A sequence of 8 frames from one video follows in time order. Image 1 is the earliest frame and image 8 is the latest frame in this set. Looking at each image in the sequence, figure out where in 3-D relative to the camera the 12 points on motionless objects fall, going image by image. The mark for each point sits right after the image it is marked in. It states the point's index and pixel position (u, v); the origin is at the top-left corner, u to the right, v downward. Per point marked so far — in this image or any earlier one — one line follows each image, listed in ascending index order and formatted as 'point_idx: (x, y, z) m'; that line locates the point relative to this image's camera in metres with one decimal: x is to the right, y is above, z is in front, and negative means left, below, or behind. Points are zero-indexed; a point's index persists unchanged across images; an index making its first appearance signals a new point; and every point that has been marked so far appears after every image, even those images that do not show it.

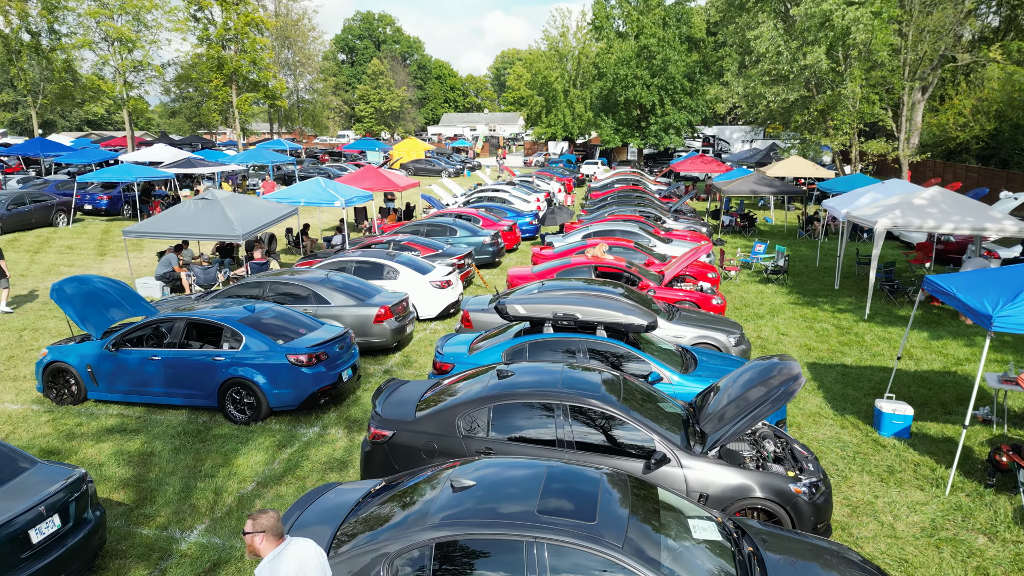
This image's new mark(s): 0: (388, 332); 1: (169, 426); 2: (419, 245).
0: (-1.7, -0.6, +10.3) m
1: (-3.8, -1.5, +8.0) m
2: (-1.9, +0.9, +15.0) m
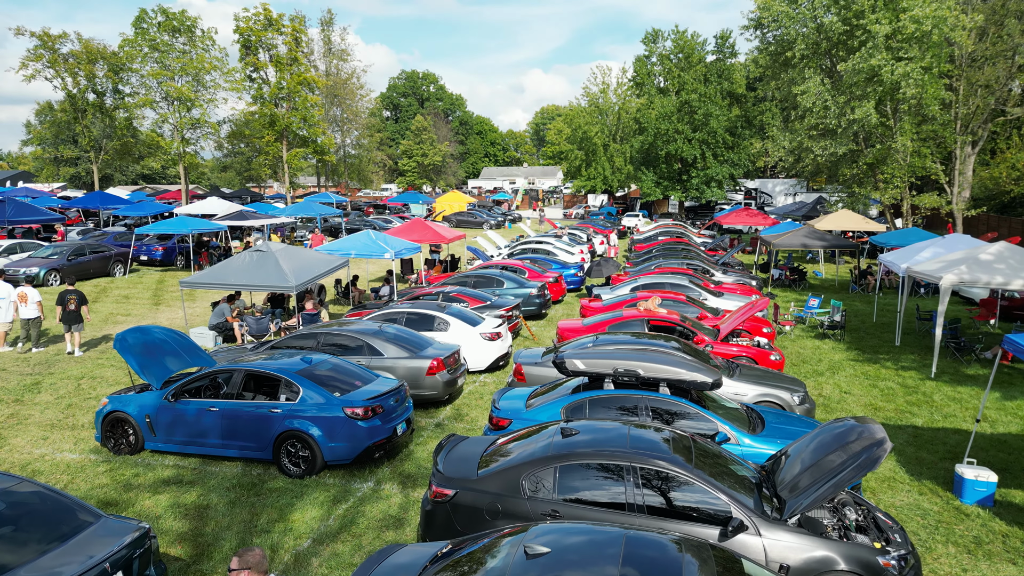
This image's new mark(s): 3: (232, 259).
0: (-1.0, -1.3, +10.1) m
1: (-3.2, -2.1, +7.9) m
2: (-0.9, -0.2, +15.0) m
3: (-5.6, +0.6, +14.5) m
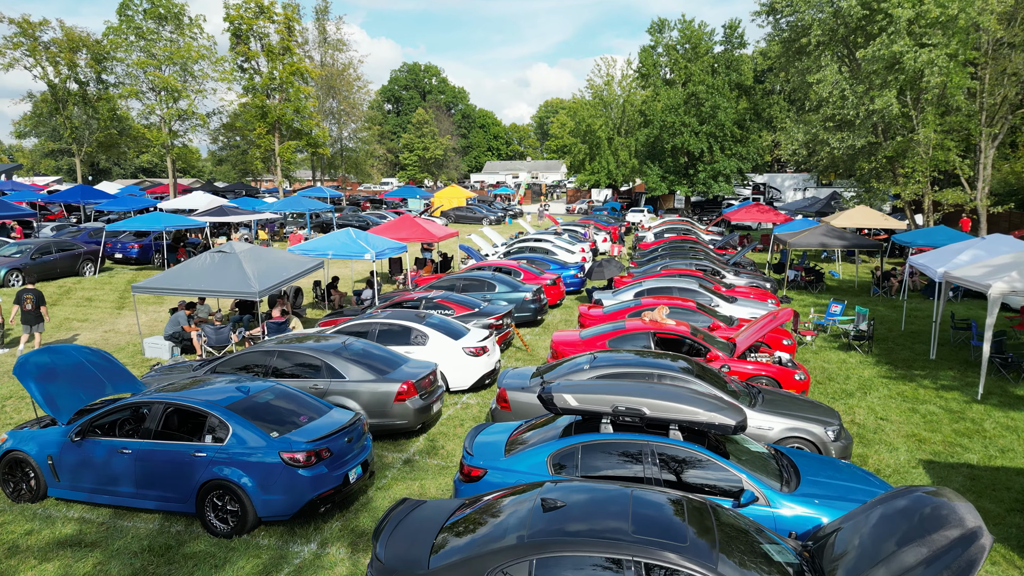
0: (-1.2, -1.5, +8.7) m
1: (-3.4, -2.2, +6.5) m
2: (-1.1, -0.3, +13.5) m
3: (-5.7, +0.5, +13.1) m
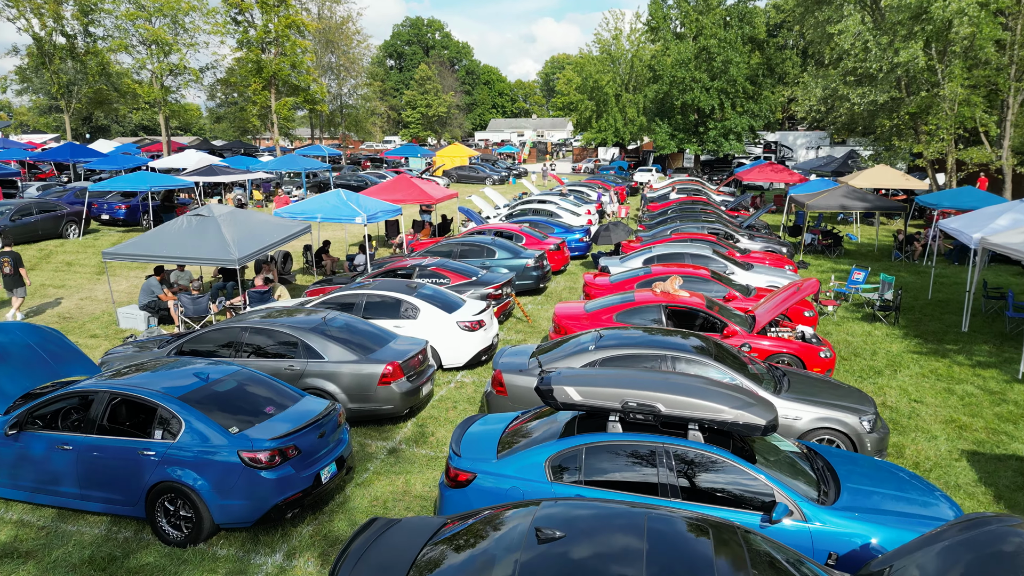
0: (-1.2, -1.2, +7.8) m
1: (-3.4, -2.0, +5.7) m
2: (-1.1, +0.3, +12.6) m
3: (-5.7, +1.1, +12.2) m
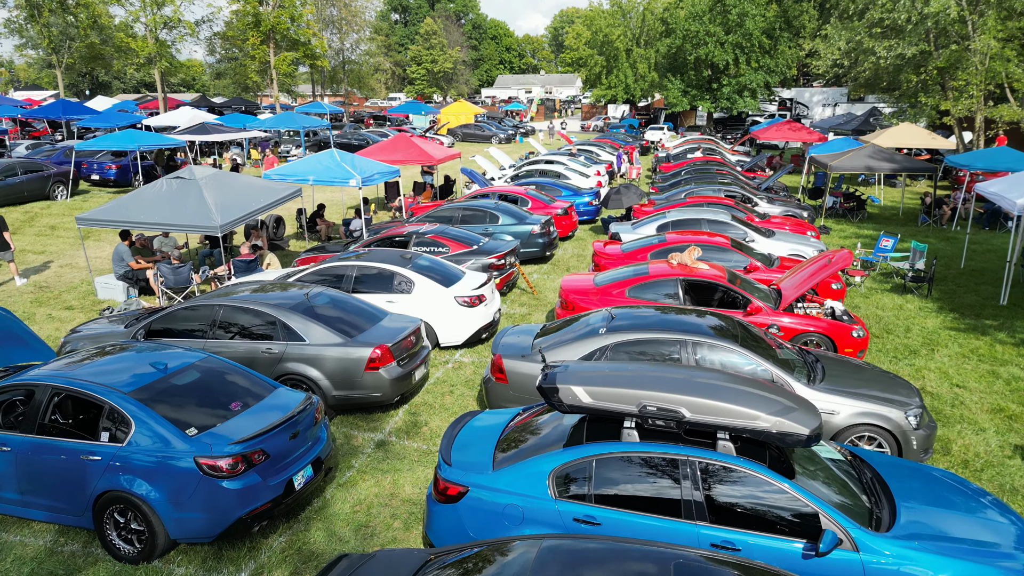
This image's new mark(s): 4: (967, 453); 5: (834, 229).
0: (-1.2, -0.9, +7.1) m
1: (-3.4, -1.9, +5.0) m
2: (-1.0, +0.8, +11.7) m
3: (-5.7, +1.6, +11.3) m
4: (+4.2, -1.5, +6.7) m
5: (+7.4, +1.4, +16.8) m
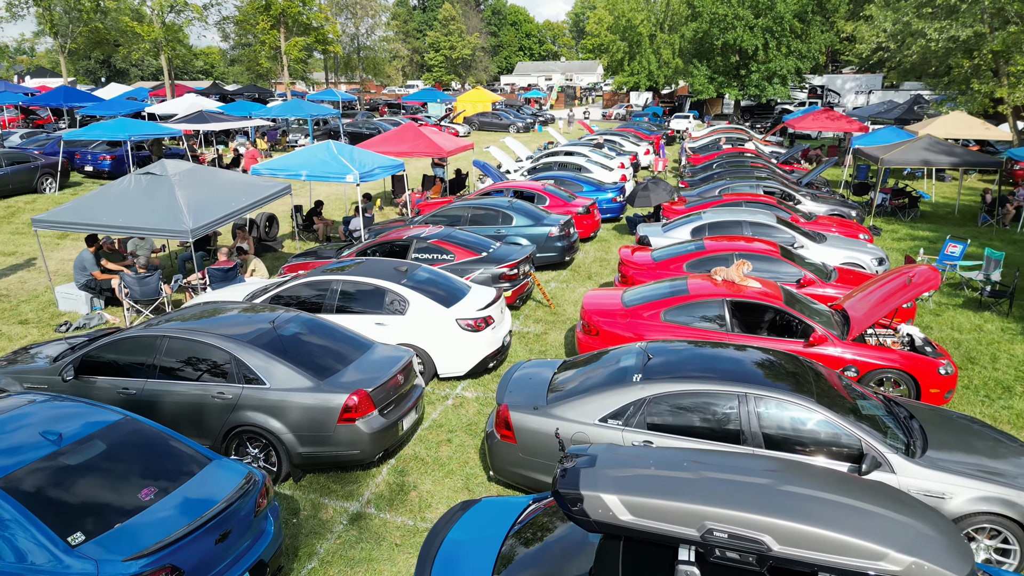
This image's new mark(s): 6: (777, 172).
0: (-1.1, -1.2, +5.7) m
1: (-3.4, -2.2, +3.7) m
2: (-0.8, +0.6, +10.3) m
3: (-5.5, +1.4, +10.0) m
4: (+4.2, -1.8, +5.2) m
5: (+7.8, +1.2, +15.2) m
6: (+6.7, +2.9, +18.5) m
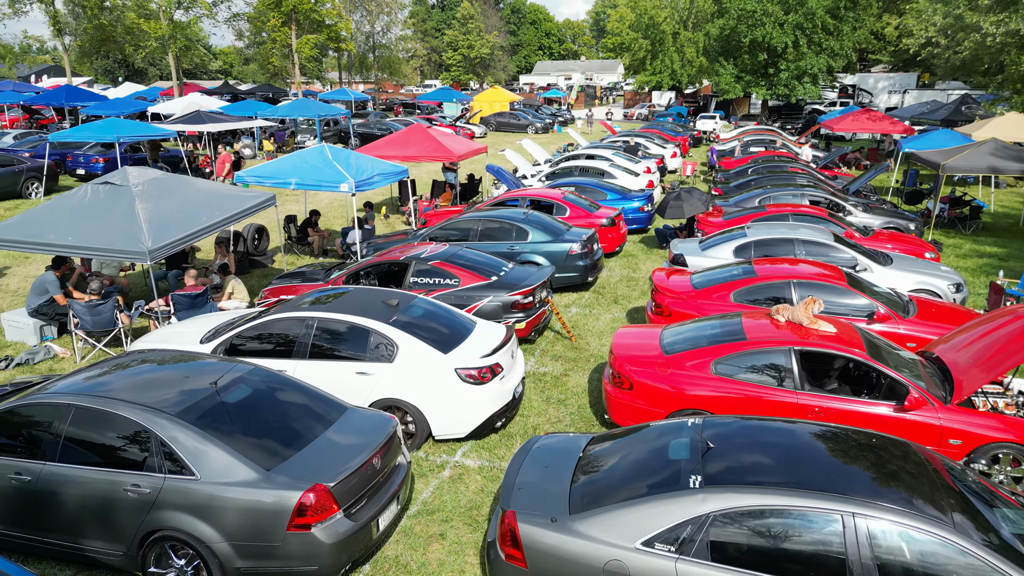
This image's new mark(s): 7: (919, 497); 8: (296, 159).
0: (-1.1, -1.5, +4.2) m
1: (-3.4, -2.5, +2.3) m
2: (-0.6, +0.3, +8.8) m
3: (-5.3, +1.1, +8.7) m
4: (+4.3, -2.2, +3.6) m
5: (+8.1, +0.8, +13.5) m
6: (+7.1, +2.5, +16.8) m
7: (+2.3, -1.2, +3.8) m
8: (-3.3, +2.0, +11.1) m
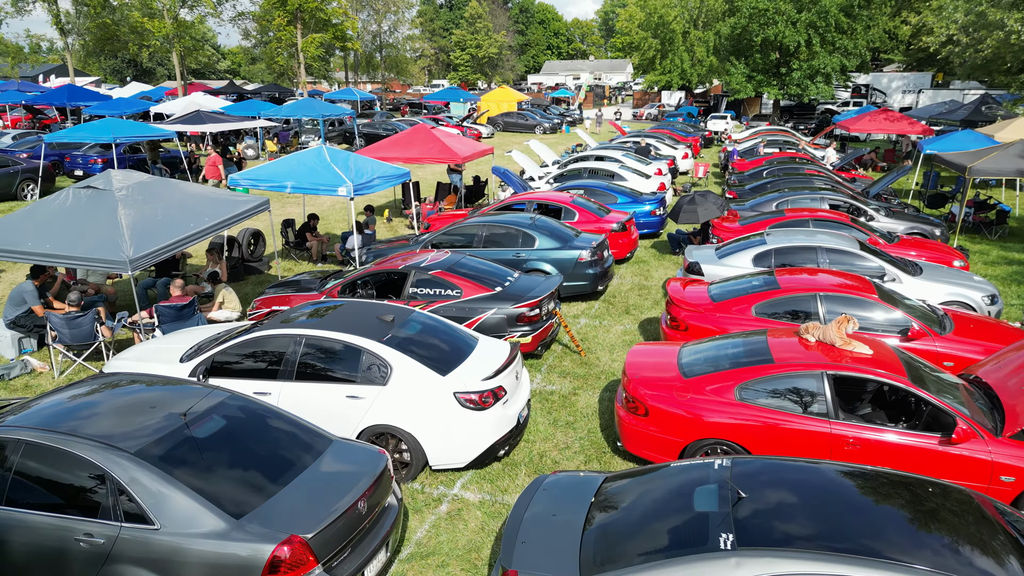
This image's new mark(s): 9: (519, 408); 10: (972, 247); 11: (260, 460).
0: (-1.1, -1.6, +3.7) m
1: (-3.4, -2.6, +1.8) m
2: (-0.6, +0.2, +8.3) m
3: (-5.2, +1.0, +8.2) m
4: (+4.3, -2.3, +3.1) m
5: (+8.2, +0.6, +12.9) m
6: (+7.3, +2.4, +16.2) m
7: (+2.3, -1.3, +3.2) m
8: (-3.2, +1.9, +10.7) m
9: (+0.1, -1.0, +6.1) m
10: (+8.6, +0.8, +13.5) m
11: (-1.5, -1.0, +4.3) m
